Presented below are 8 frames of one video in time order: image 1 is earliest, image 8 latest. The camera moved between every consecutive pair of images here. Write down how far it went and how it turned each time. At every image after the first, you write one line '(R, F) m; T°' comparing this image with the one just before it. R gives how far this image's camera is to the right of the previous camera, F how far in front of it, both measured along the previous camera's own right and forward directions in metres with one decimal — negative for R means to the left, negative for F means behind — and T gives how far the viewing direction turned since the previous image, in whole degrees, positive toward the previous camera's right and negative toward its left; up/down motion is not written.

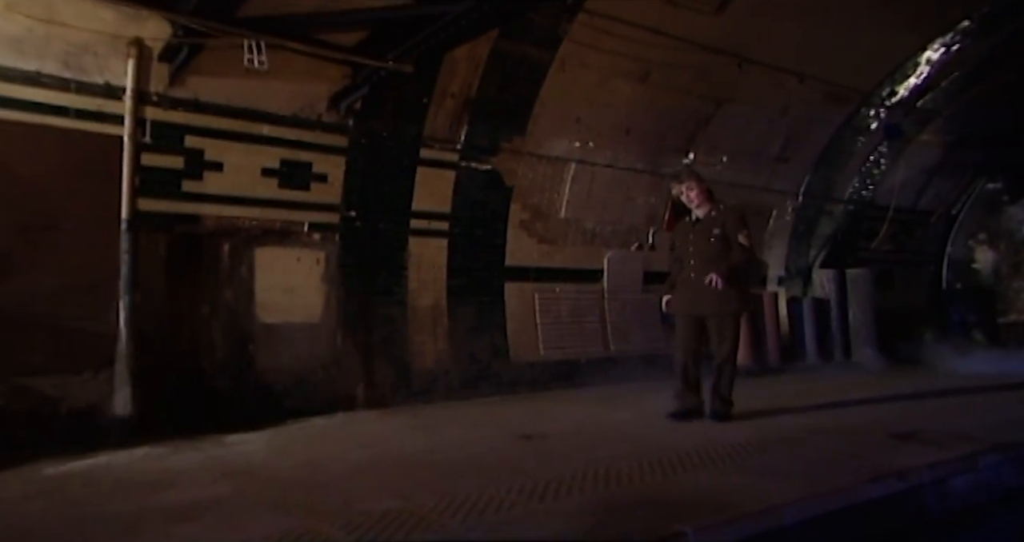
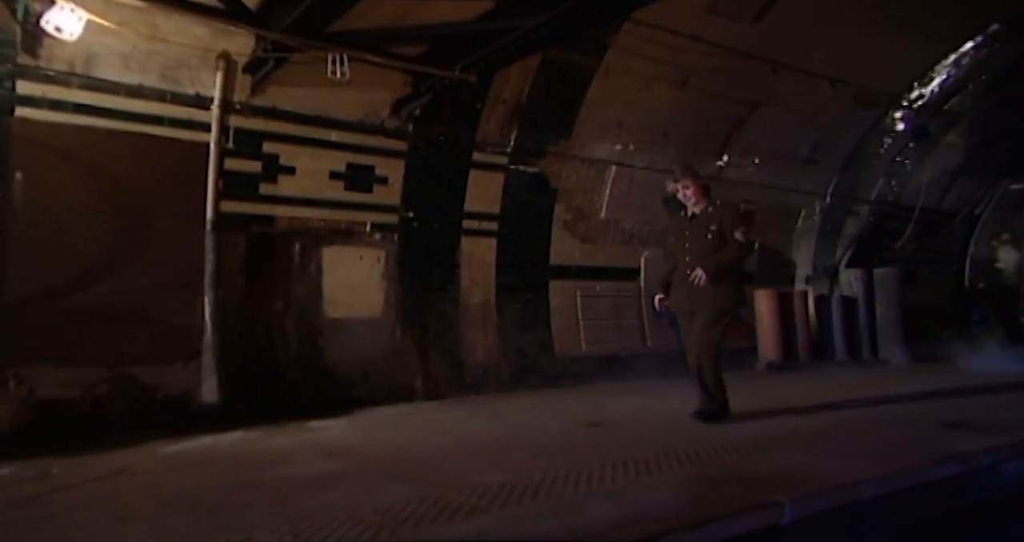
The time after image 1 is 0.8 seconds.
(-0.4, -0.3) m; -1°
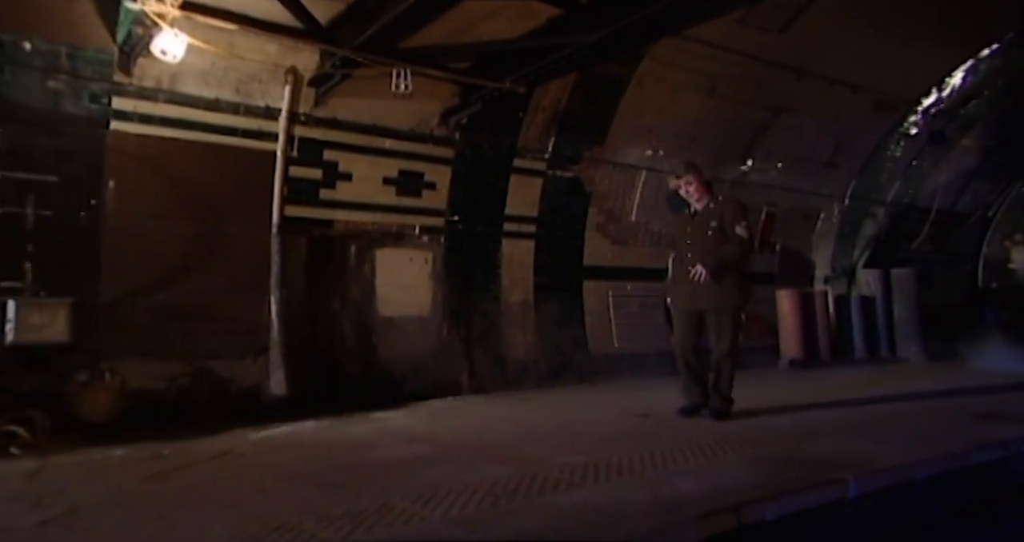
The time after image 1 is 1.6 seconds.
(-0.3, -0.3) m; 0°
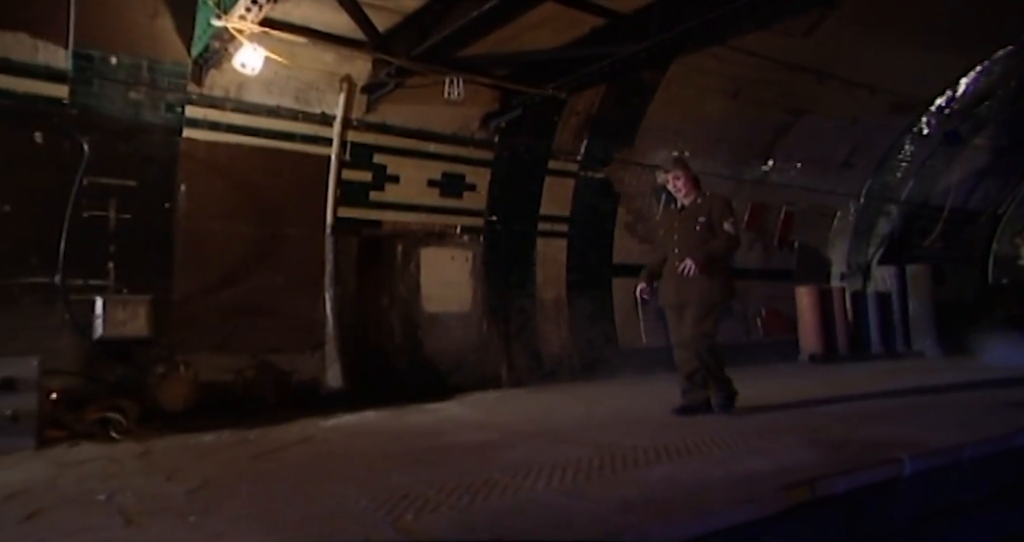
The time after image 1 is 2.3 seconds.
(-0.3, -0.3) m; 0°
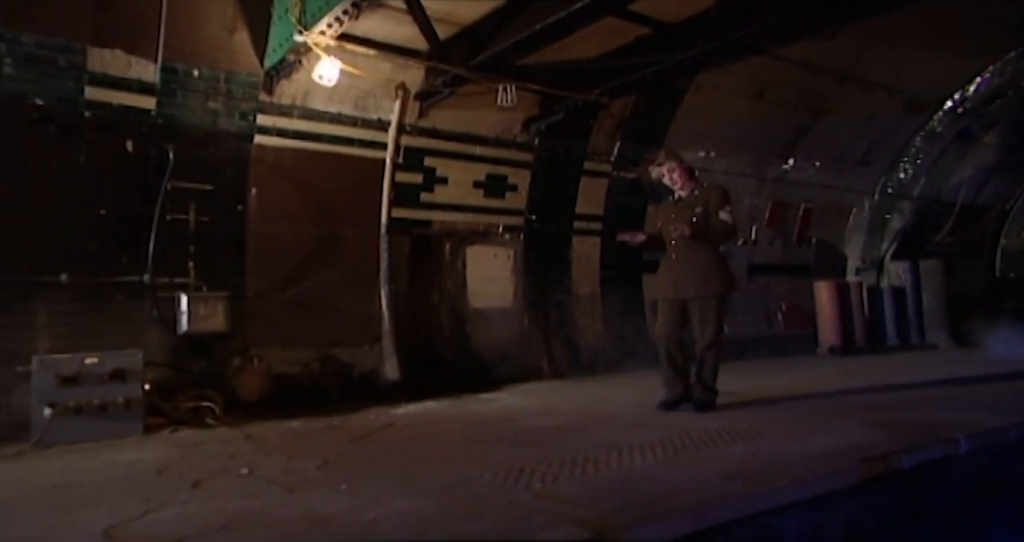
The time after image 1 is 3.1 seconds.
(-0.4, -0.3) m; 0°
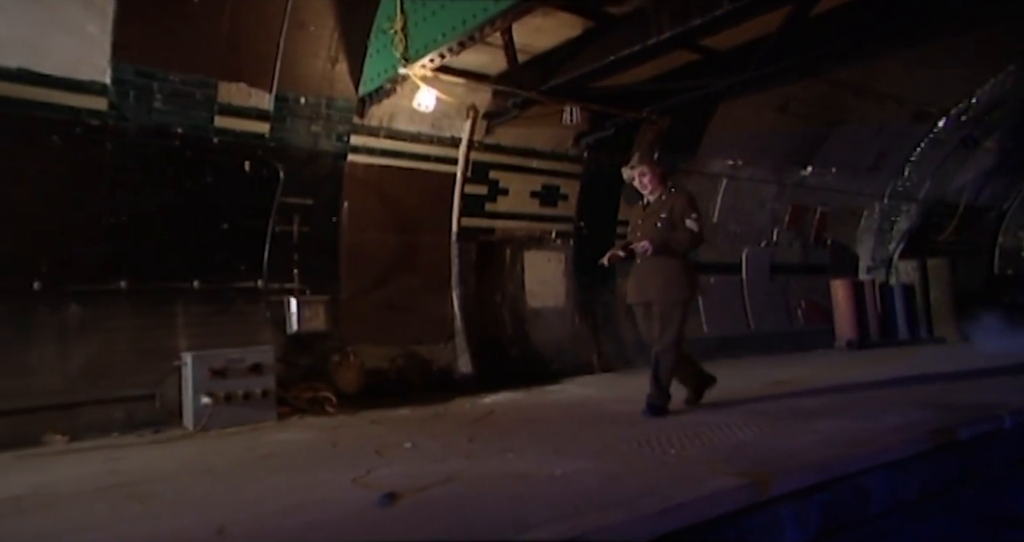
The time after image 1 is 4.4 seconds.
(-0.6, -0.6) m; 0°
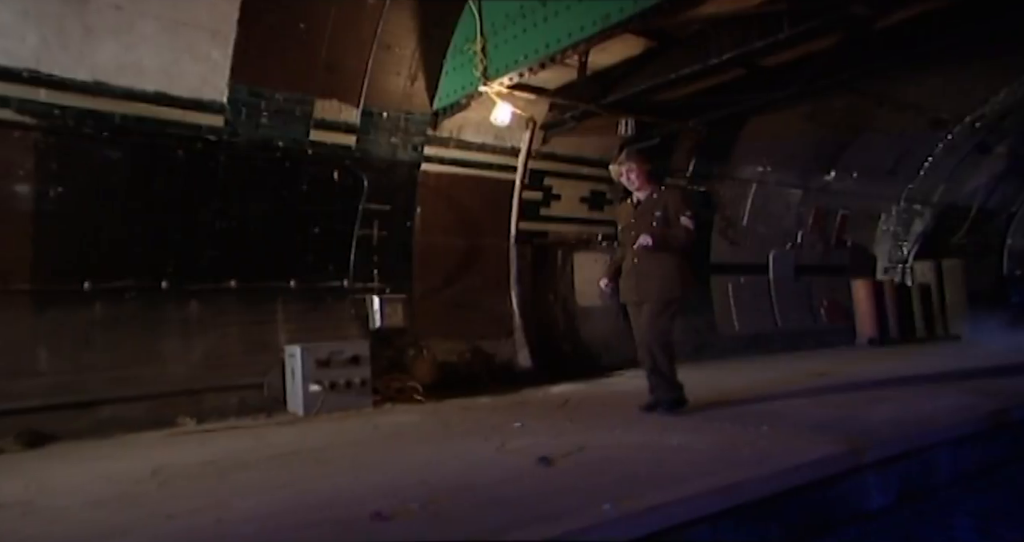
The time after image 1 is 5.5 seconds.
(-0.6, -0.5) m; 0°
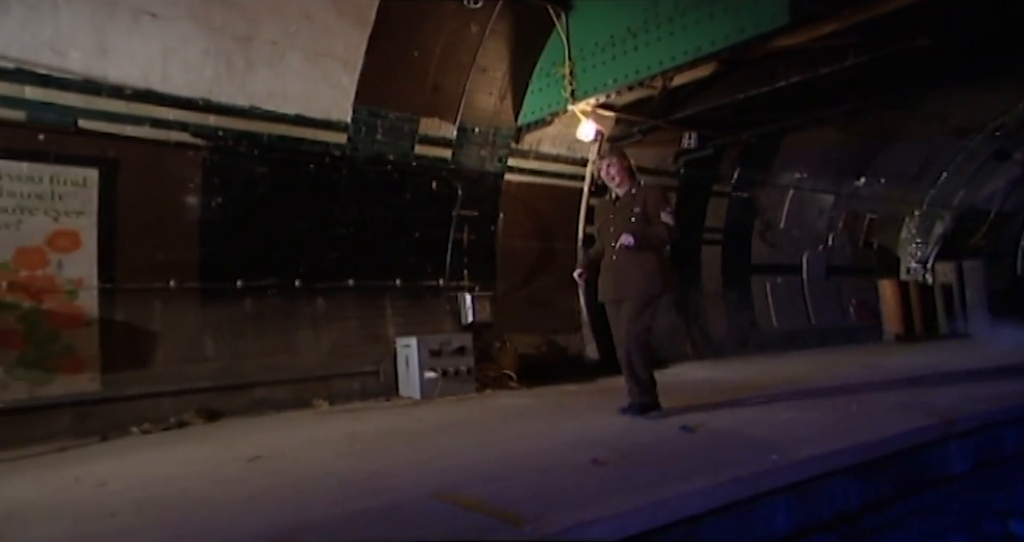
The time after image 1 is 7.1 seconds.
(-0.7, -0.6) m; 0°
